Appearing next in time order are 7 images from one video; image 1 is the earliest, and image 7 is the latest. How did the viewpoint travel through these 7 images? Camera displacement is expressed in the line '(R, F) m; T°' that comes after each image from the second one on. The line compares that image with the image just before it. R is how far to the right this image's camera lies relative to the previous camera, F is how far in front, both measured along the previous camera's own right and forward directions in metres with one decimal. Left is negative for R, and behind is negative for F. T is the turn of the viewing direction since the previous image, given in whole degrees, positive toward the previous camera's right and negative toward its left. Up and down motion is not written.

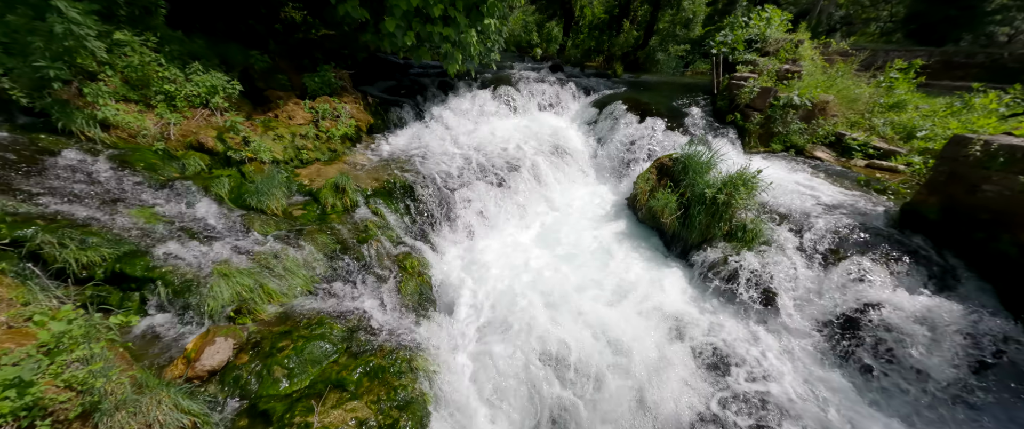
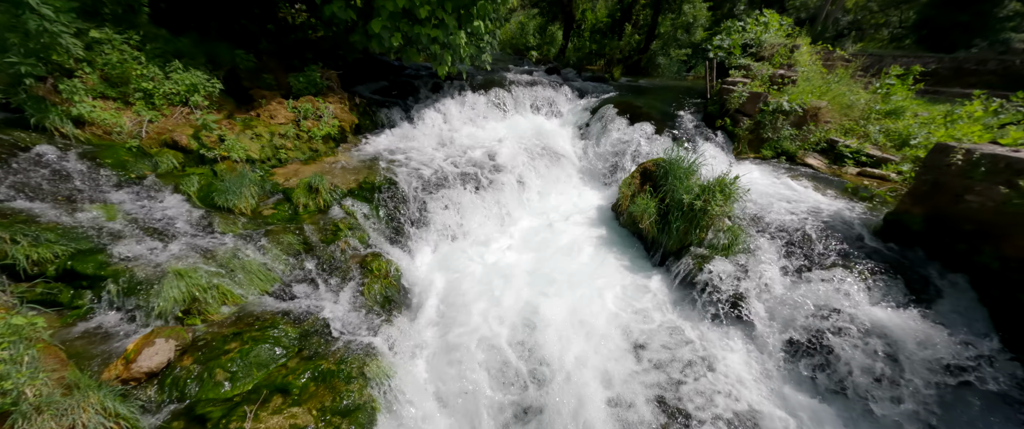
(+0.4, +0.1) m; -1°
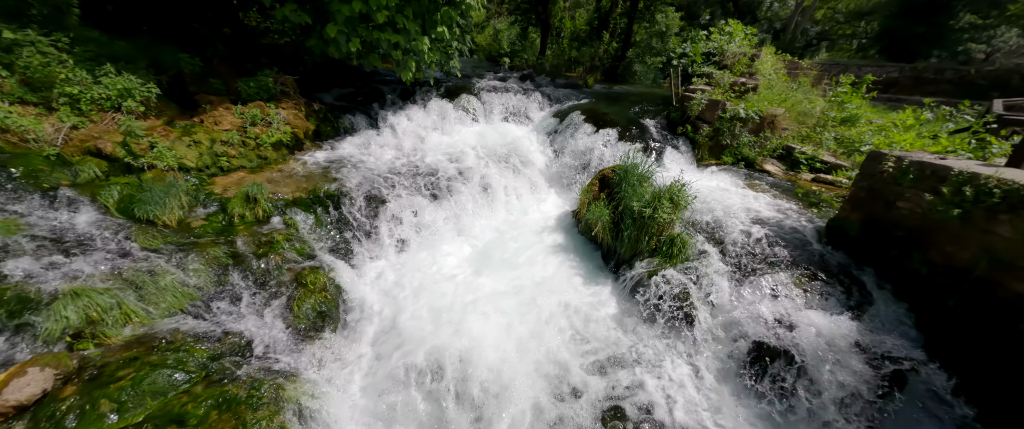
(+0.6, +0.1) m; +2°
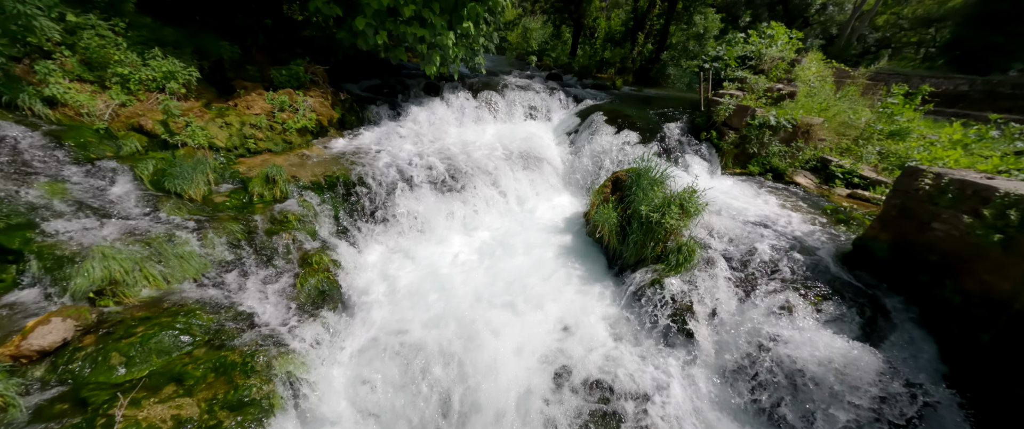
(+0.3, 0.0) m; -4°
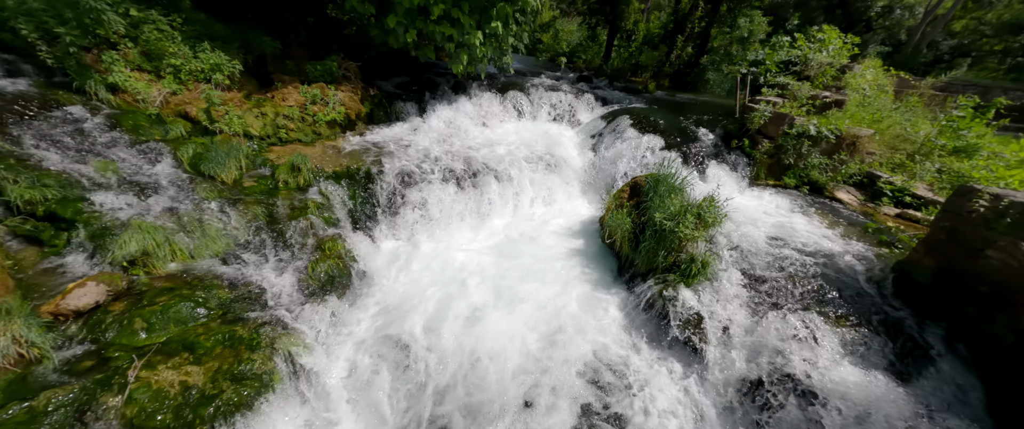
(+0.3, 0.0) m; -5°
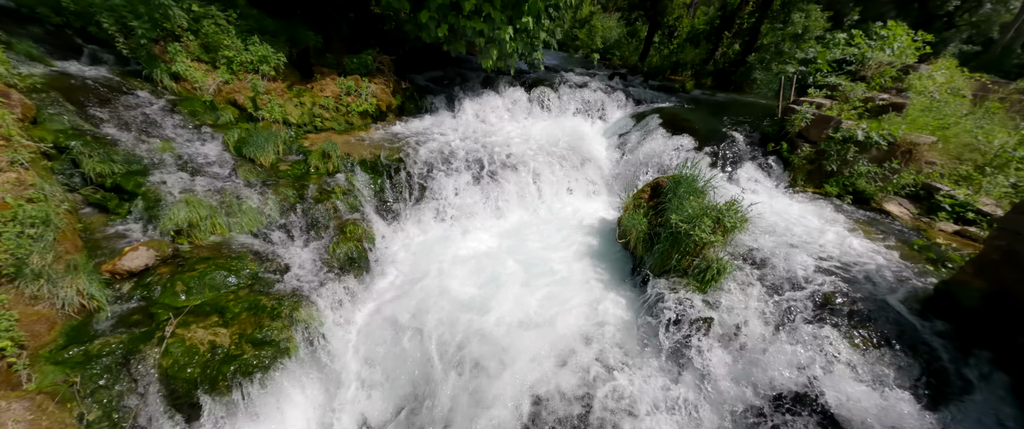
(+0.2, 0.0) m; -5°
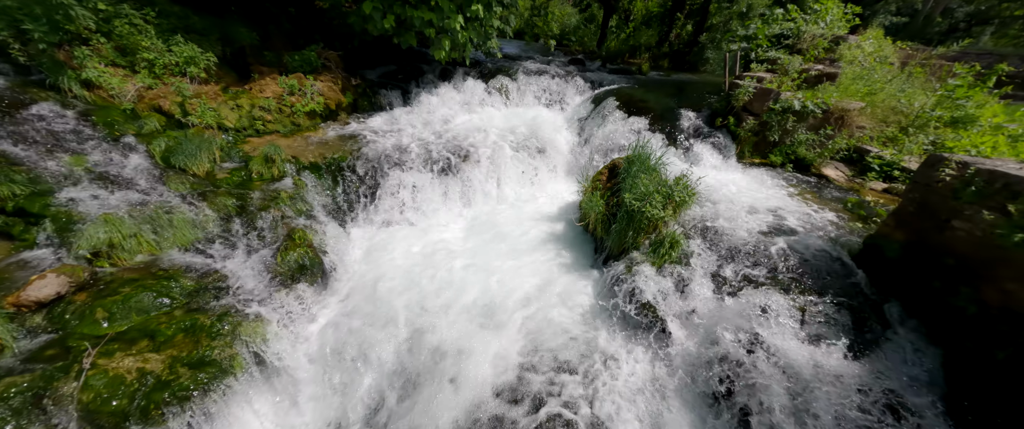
(+0.3, +0.1) m; +4°
